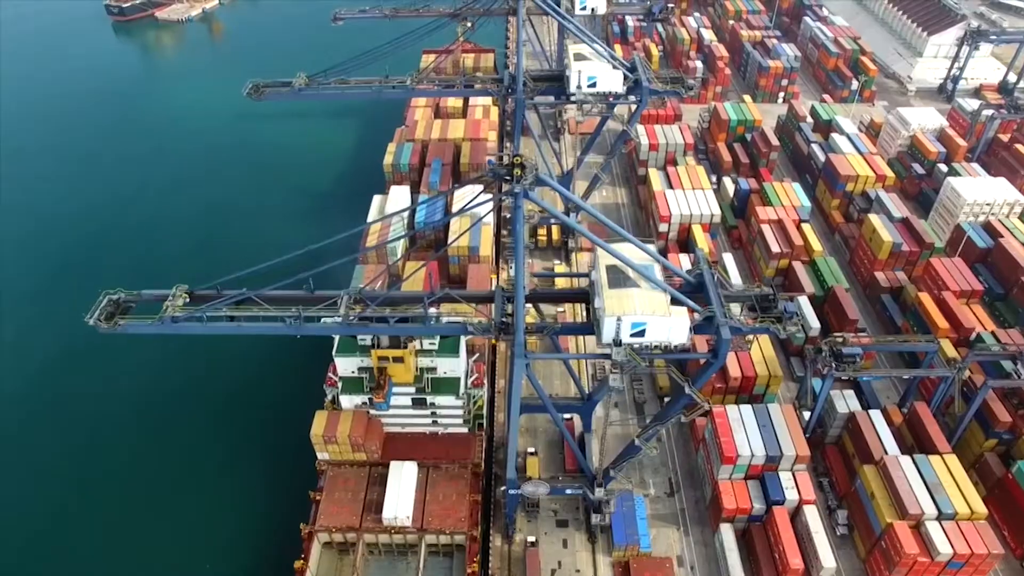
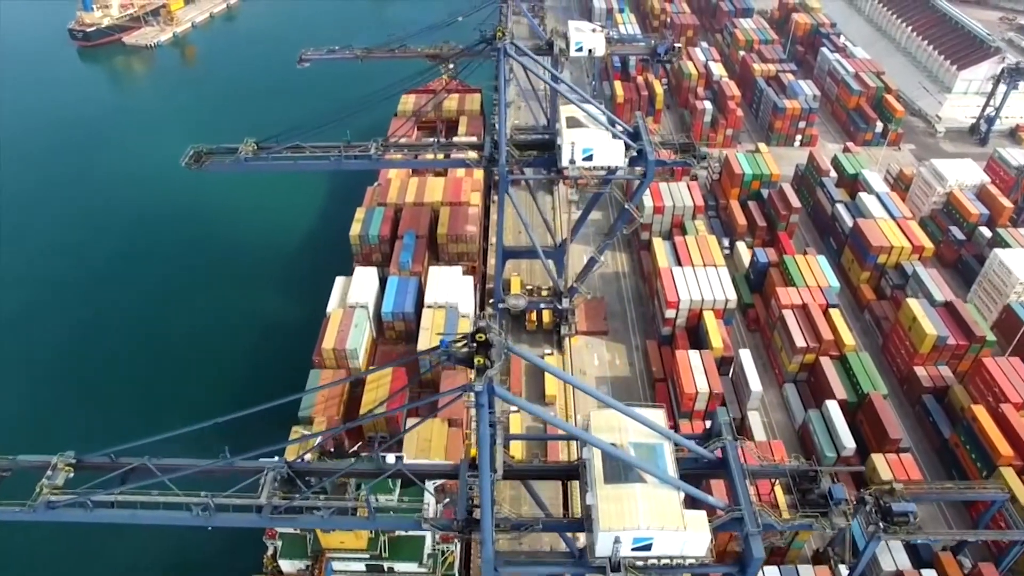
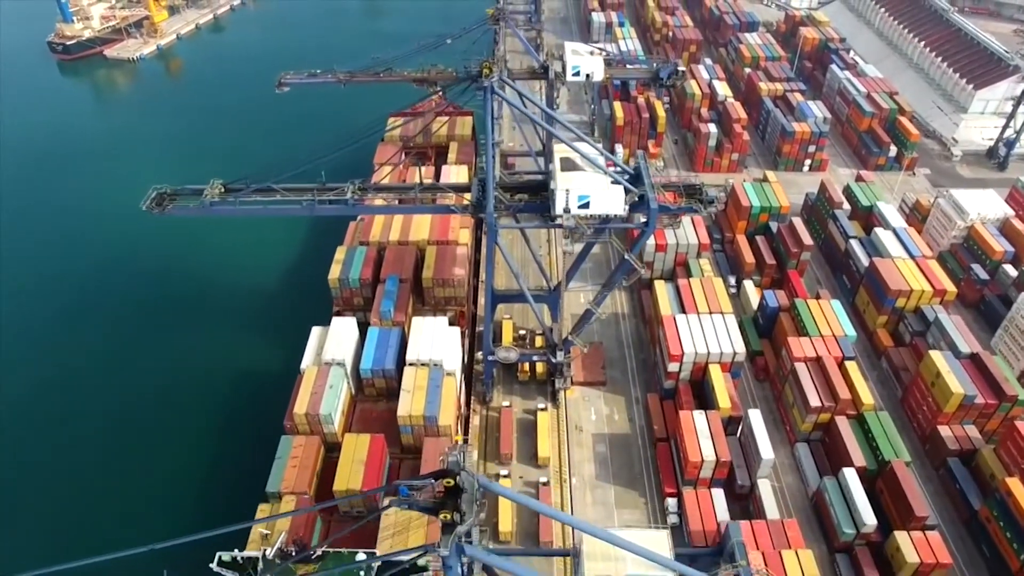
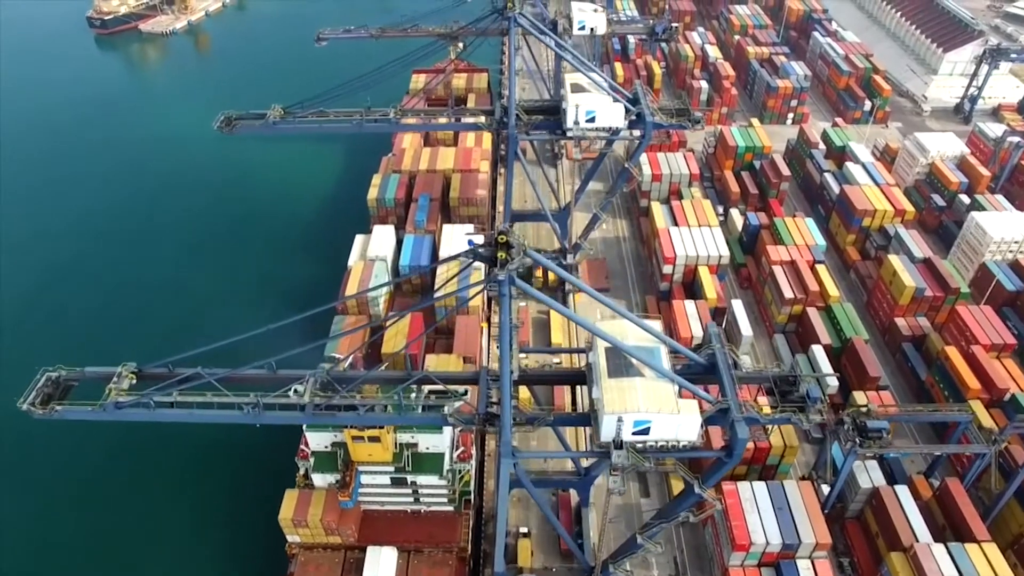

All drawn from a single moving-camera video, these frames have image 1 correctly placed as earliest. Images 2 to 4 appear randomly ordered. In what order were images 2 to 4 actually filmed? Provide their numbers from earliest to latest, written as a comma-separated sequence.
4, 2, 3
